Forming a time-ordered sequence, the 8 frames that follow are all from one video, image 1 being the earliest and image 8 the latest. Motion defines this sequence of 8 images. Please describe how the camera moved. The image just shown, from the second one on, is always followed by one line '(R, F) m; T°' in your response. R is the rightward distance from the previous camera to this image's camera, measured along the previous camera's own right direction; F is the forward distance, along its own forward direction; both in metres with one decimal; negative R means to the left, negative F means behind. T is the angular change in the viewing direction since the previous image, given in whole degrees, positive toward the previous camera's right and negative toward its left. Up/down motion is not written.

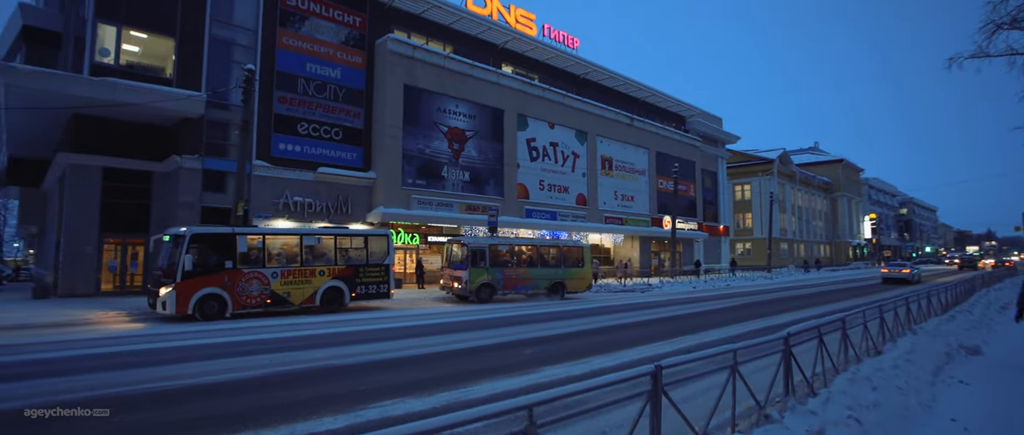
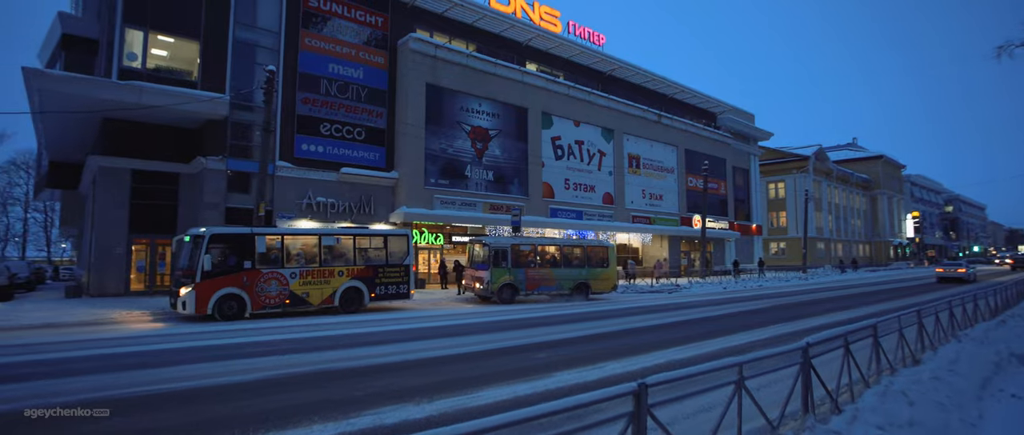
(+0.3, +0.4) m; -3°
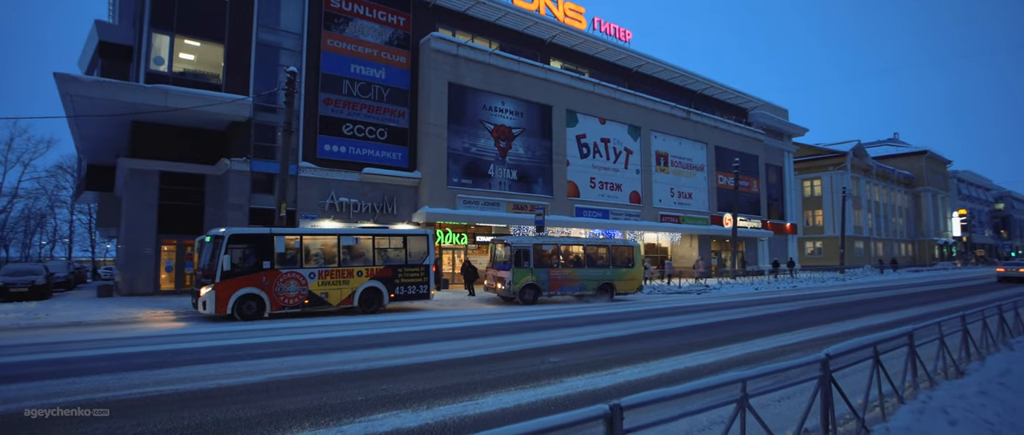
(+0.3, +0.4) m; -3°
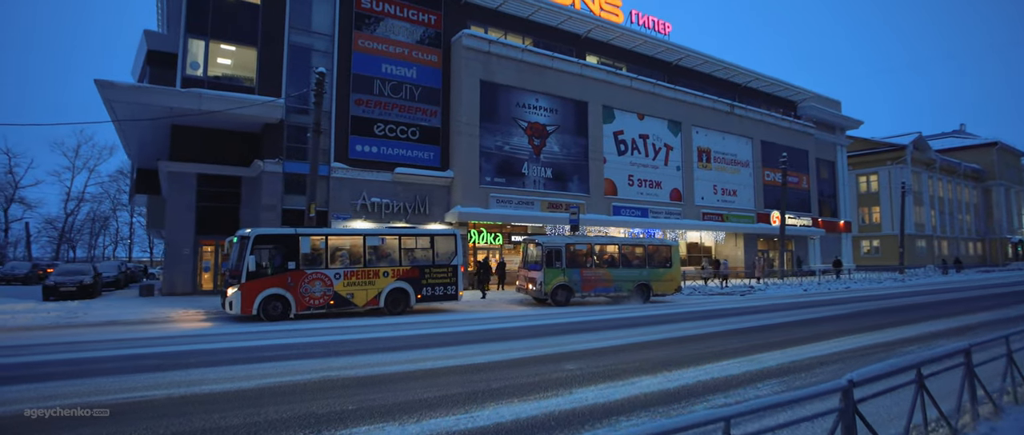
(+0.5, +0.6) m; -4°
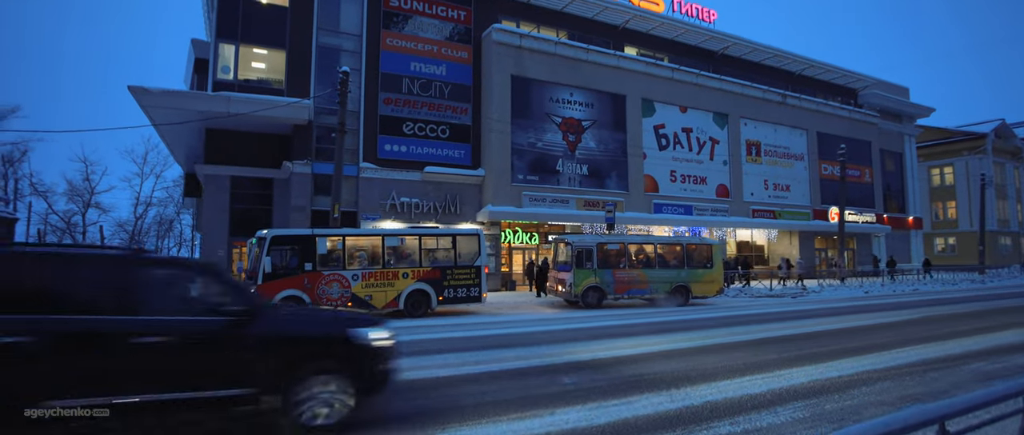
(+0.9, +0.8) m; -5°
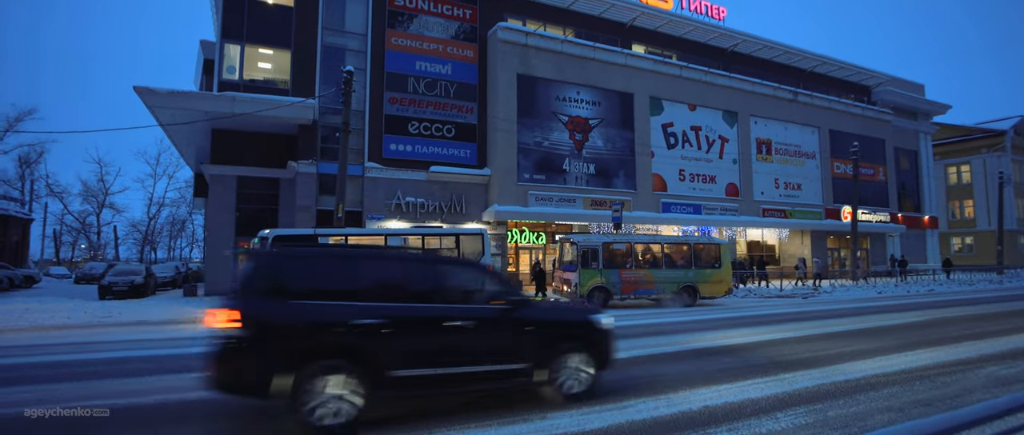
(+0.2, +0.2) m; -1°
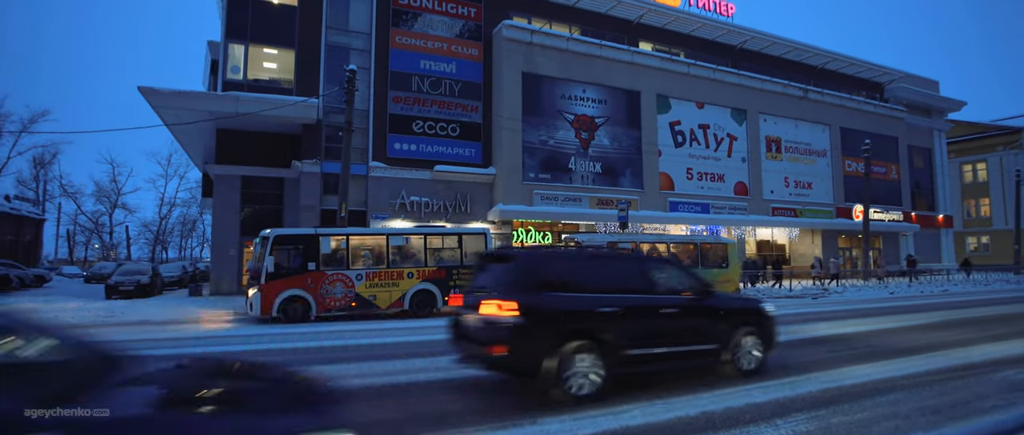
(+0.2, +0.2) m; -1°
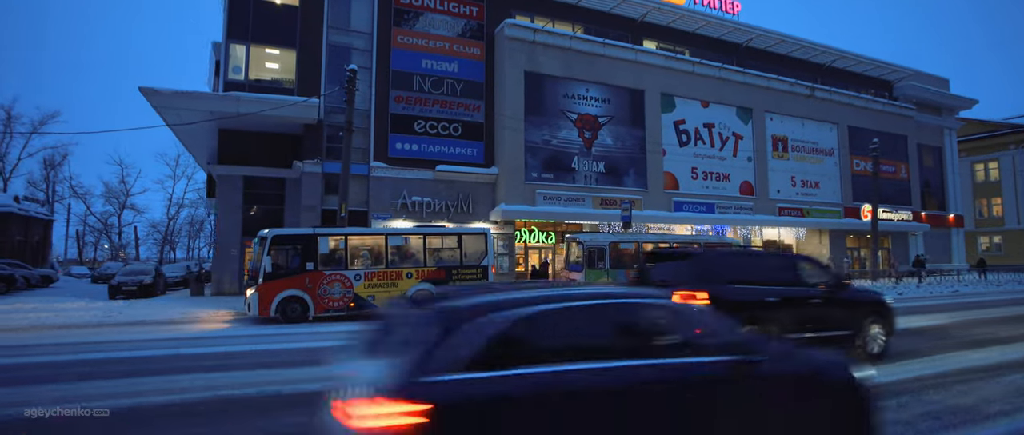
(+0.2, +0.2) m; -1°
